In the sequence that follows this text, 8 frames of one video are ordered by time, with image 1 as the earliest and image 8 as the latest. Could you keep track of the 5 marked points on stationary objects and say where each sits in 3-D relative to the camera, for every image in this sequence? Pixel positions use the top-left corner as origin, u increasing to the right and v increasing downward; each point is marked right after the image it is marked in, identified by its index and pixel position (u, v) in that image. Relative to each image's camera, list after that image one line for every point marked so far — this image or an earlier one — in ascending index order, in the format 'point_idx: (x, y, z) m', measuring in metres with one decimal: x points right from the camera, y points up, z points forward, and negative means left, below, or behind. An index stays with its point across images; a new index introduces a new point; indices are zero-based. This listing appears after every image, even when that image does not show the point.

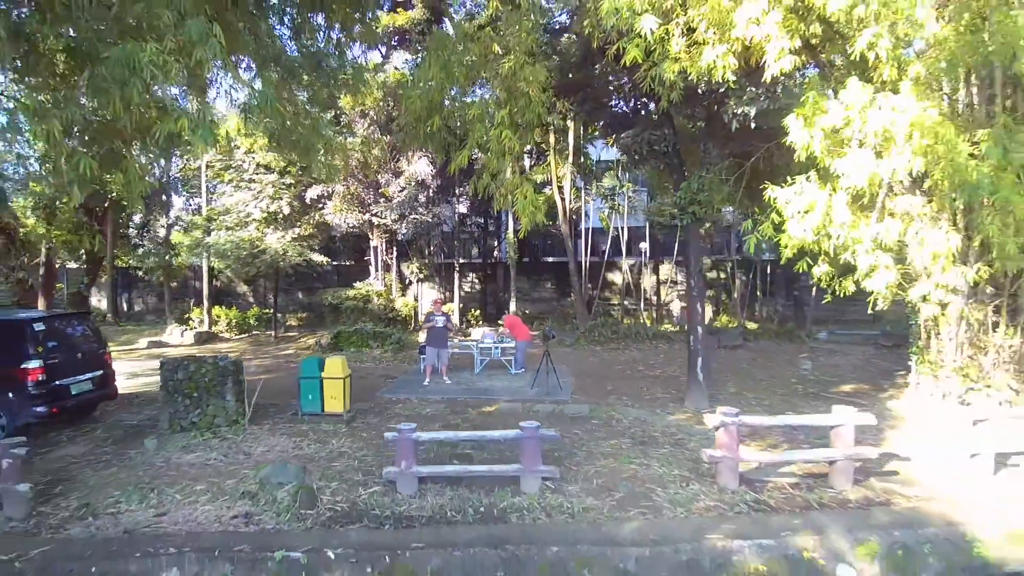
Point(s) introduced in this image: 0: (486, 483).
0: (-0.2, -1.4, +4.6) m
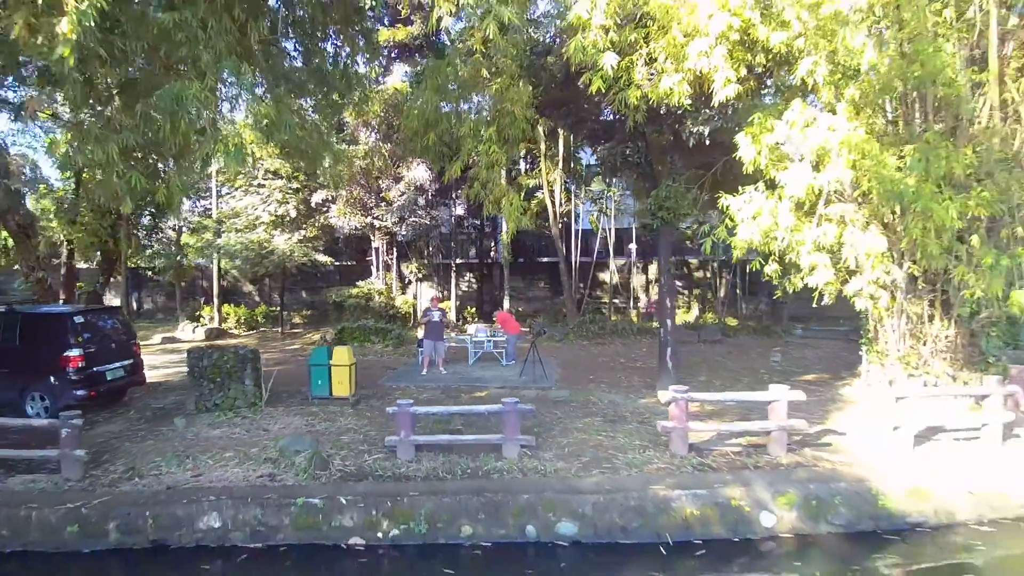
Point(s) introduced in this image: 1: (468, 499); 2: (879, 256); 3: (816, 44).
0: (-0.4, -1.3, +5.3) m
1: (-0.4, -1.5, +4.6) m
2: (+3.3, +0.3, +5.2) m
3: (+2.5, +2.1, +4.9) m
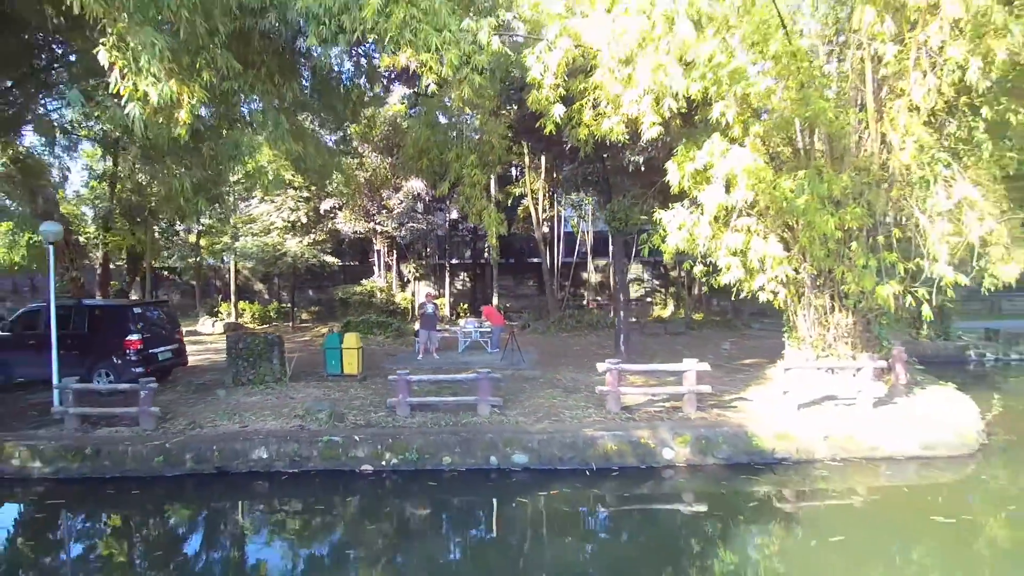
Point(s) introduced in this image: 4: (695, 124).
0: (-0.7, -1.3, +6.8) m
1: (-0.7, -1.5, +6.0) m
2: (+3.0, +0.3, +6.7) m
3: (+2.3, +2.1, +6.4) m
4: (+2.3, +2.1, +8.2) m
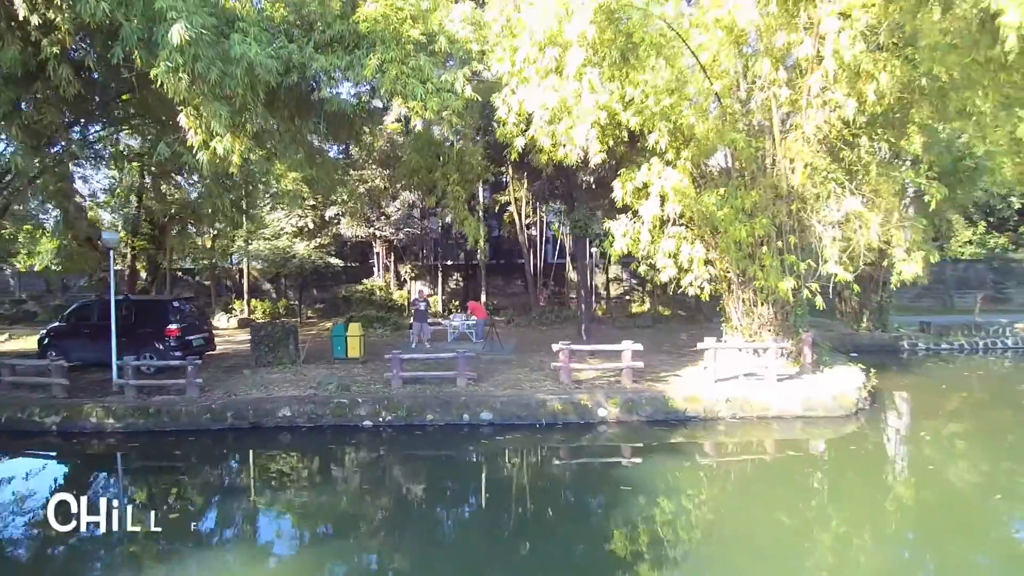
0: (-1.0, -1.3, +8.3) m
1: (-1.0, -1.4, +7.6) m
2: (+2.7, +0.4, +8.3) m
3: (+1.9, +2.2, +8.0) m
4: (+1.9, +2.1, +9.8) m
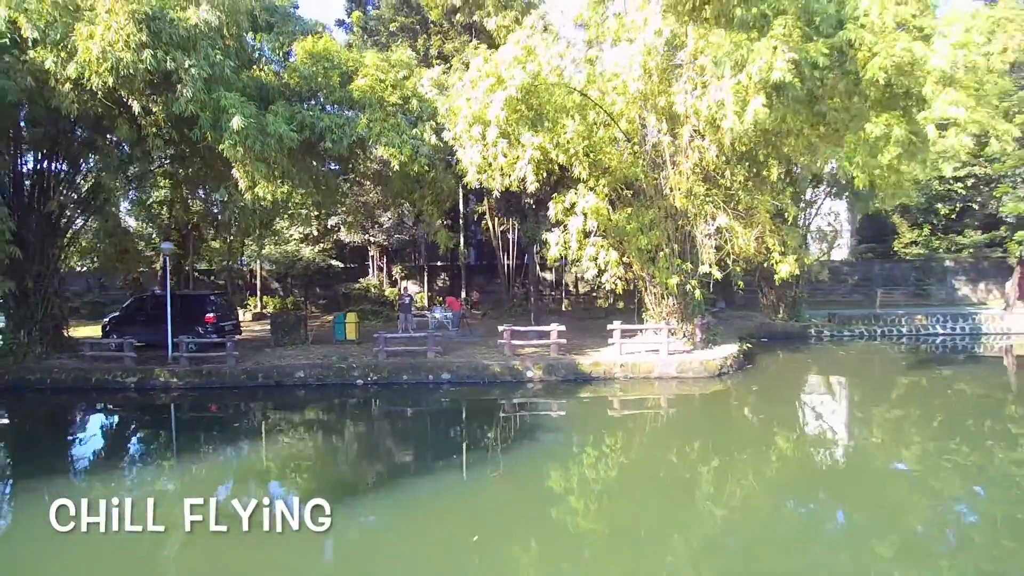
0: (-1.8, -1.2, +11.1) m
1: (-1.8, -1.3, +10.4) m
2: (+1.9, +0.5, +11.0) m
3: (+1.1, +2.3, +10.7) m
4: (+1.1, +2.2, +12.5) m
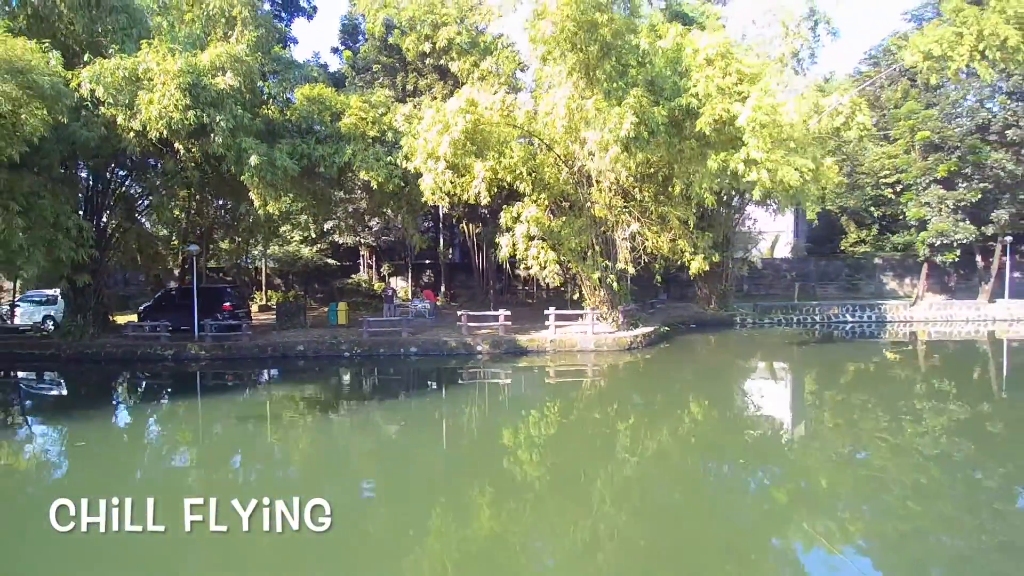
0: (-2.8, -1.0, +13.9) m
1: (-2.8, -1.2, +13.2) m
2: (+0.9, +0.6, +13.9) m
3: (+0.1, +2.4, +13.5) m
4: (+0.1, +2.4, +15.4) m
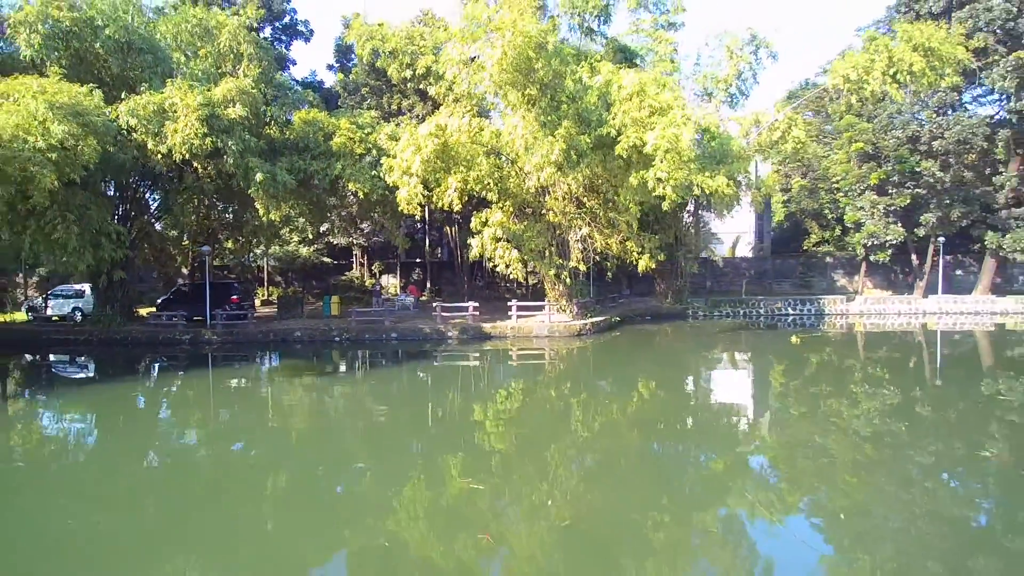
0: (-3.6, -0.9, +16.2) m
1: (-3.7, -1.1, +15.5) m
2: (0.0, +0.8, +16.2) m
3: (-0.8, +2.6, +15.8) m
4: (-0.7, +2.5, +17.6) m
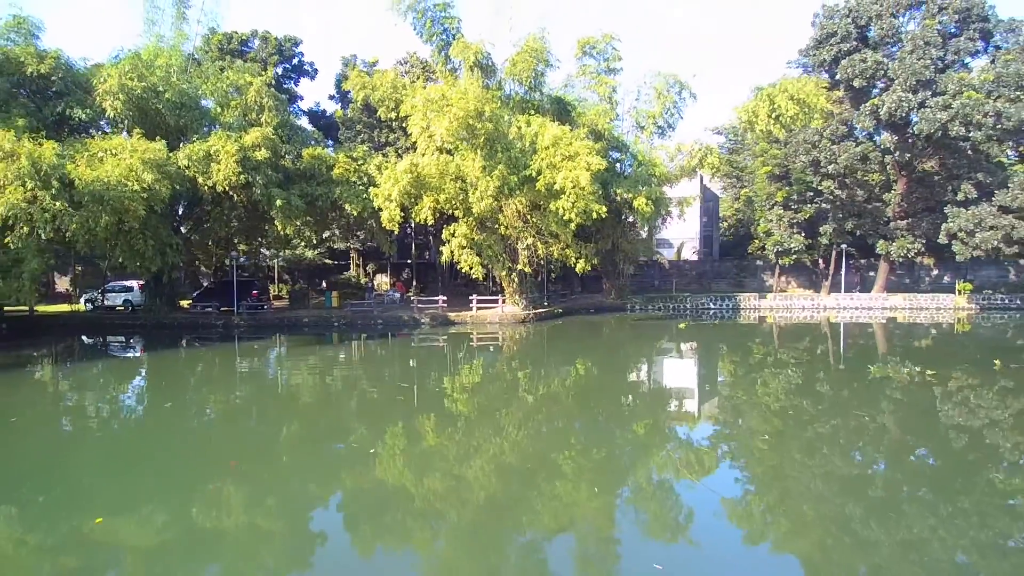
0: (-5.0, -0.8, +20.8) m
1: (-5.0, -1.0, +20.1) m
2: (-1.3, +0.9, +20.7) m
3: (-2.1, +2.7, +20.4) m
4: (-2.1, +2.6, +22.2) m
